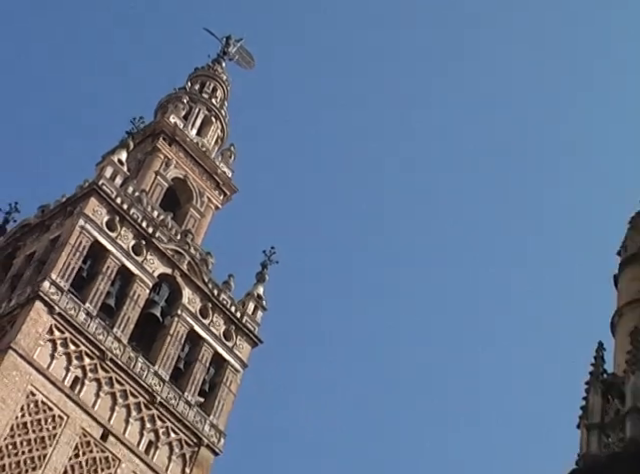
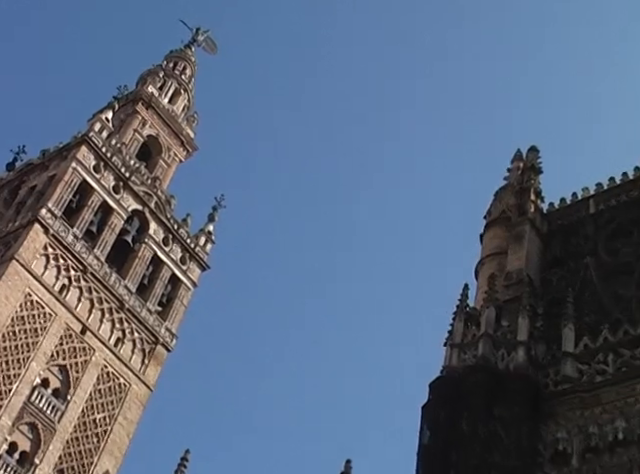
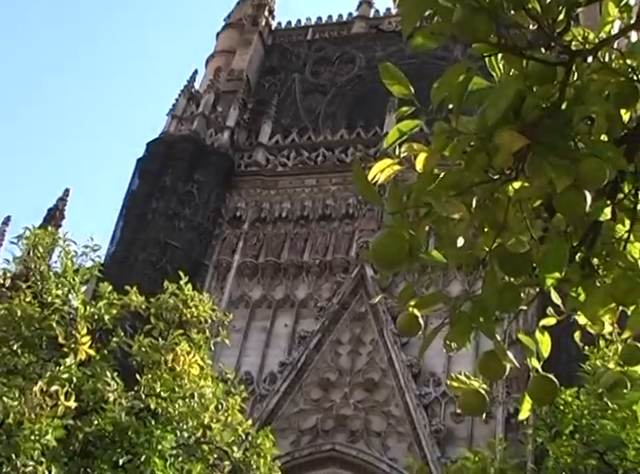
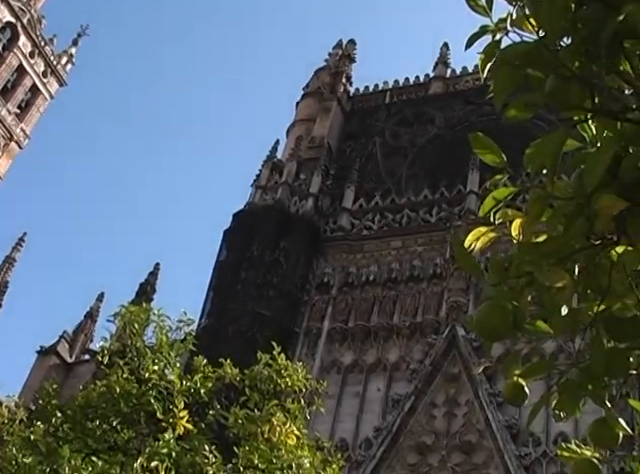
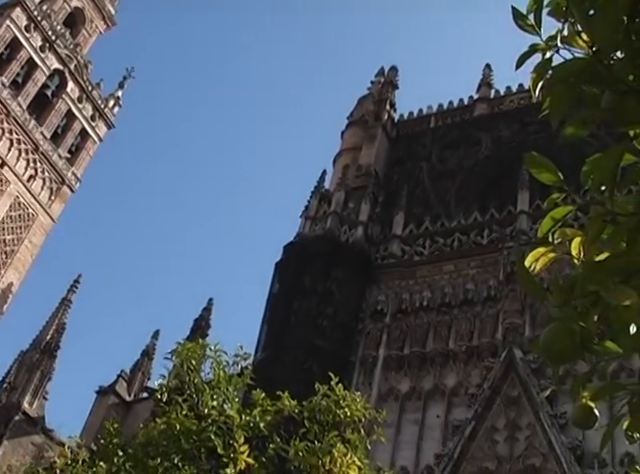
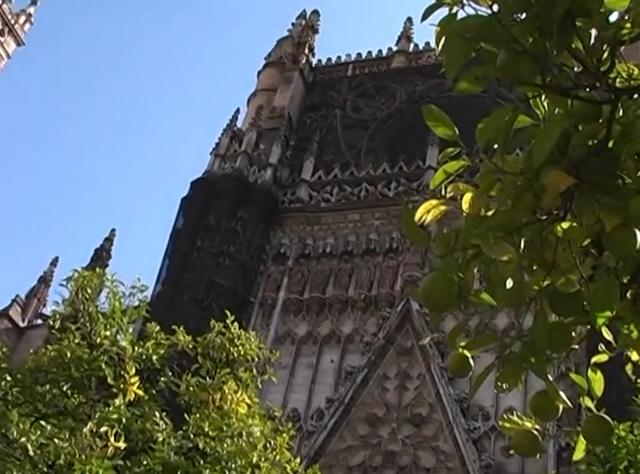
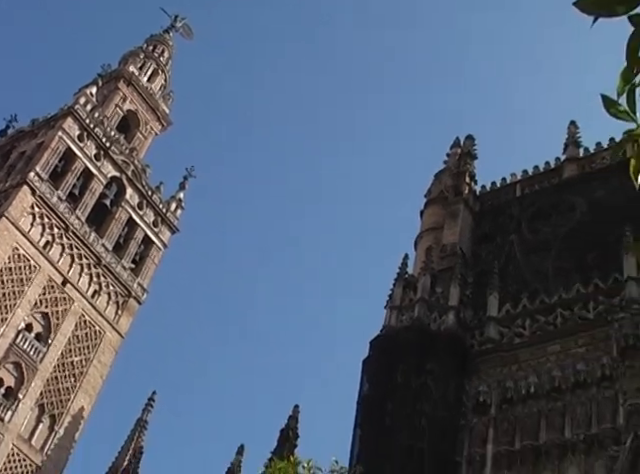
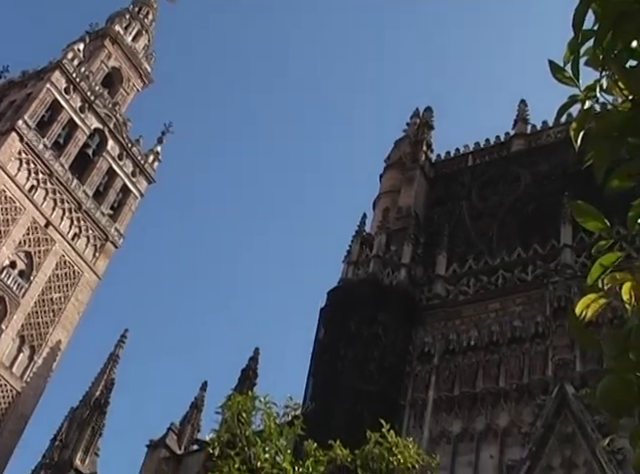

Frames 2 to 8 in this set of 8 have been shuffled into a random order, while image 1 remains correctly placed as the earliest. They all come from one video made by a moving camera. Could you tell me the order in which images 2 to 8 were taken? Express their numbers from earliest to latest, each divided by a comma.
2, 7, 8, 5, 4, 6, 3
